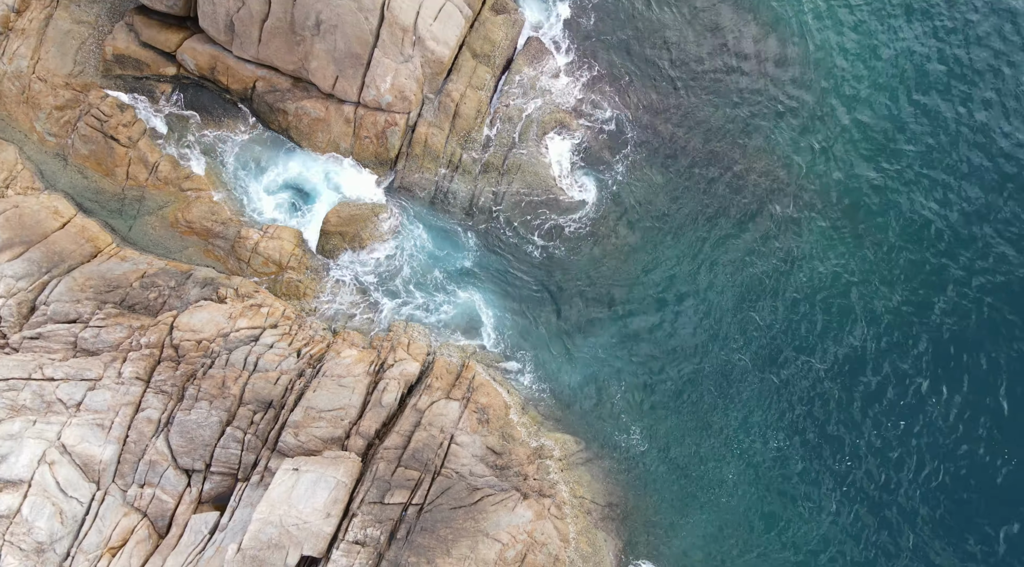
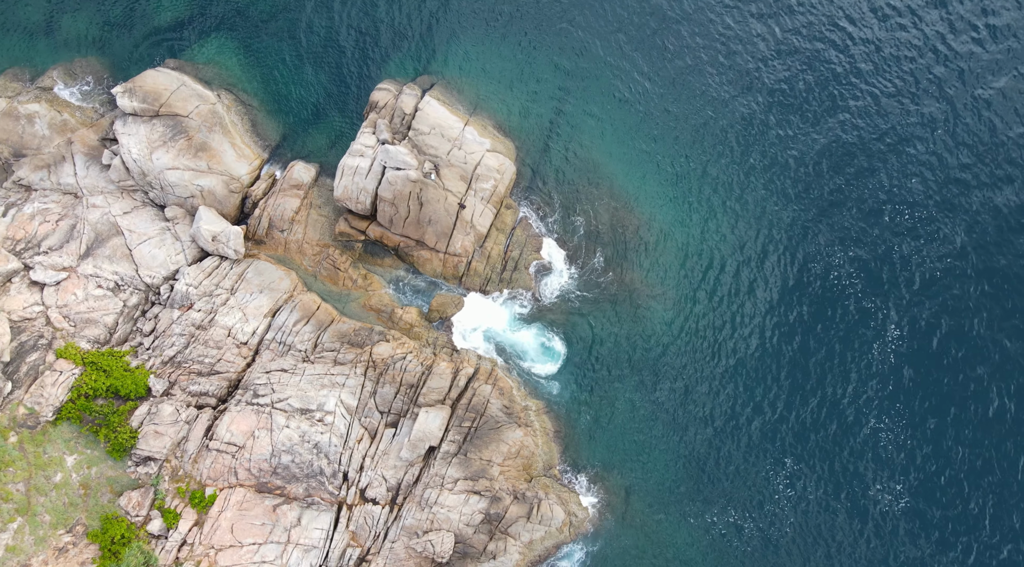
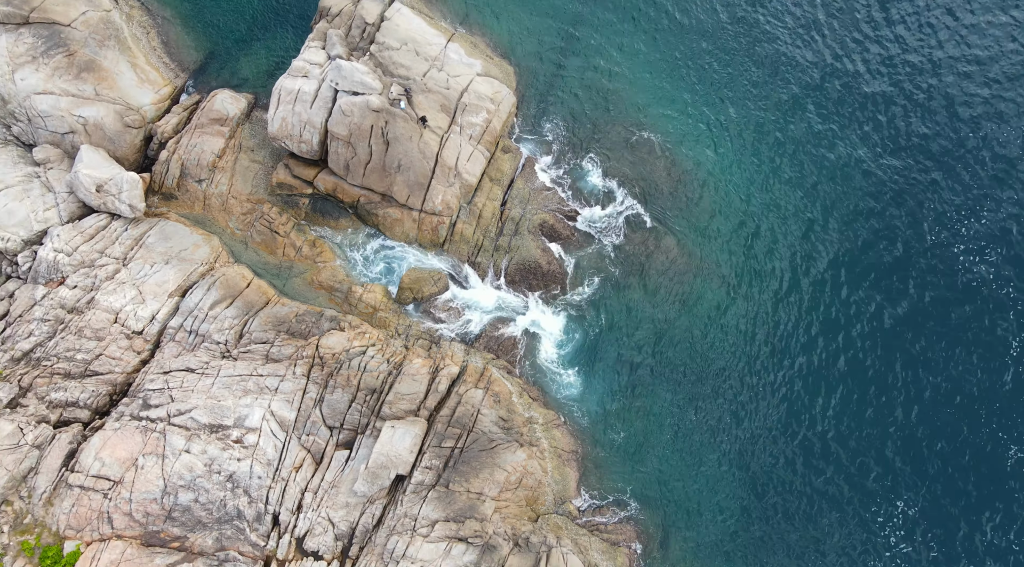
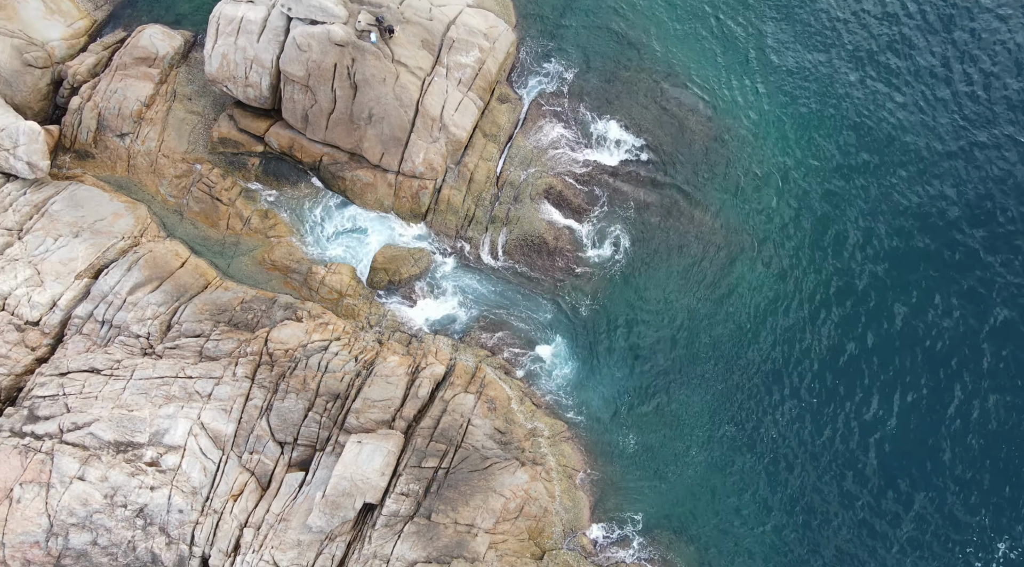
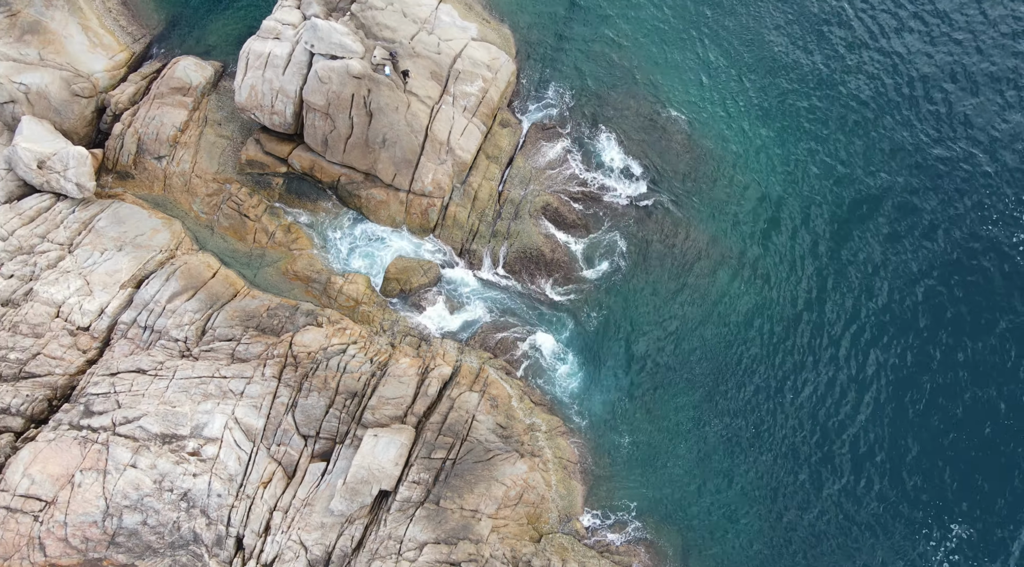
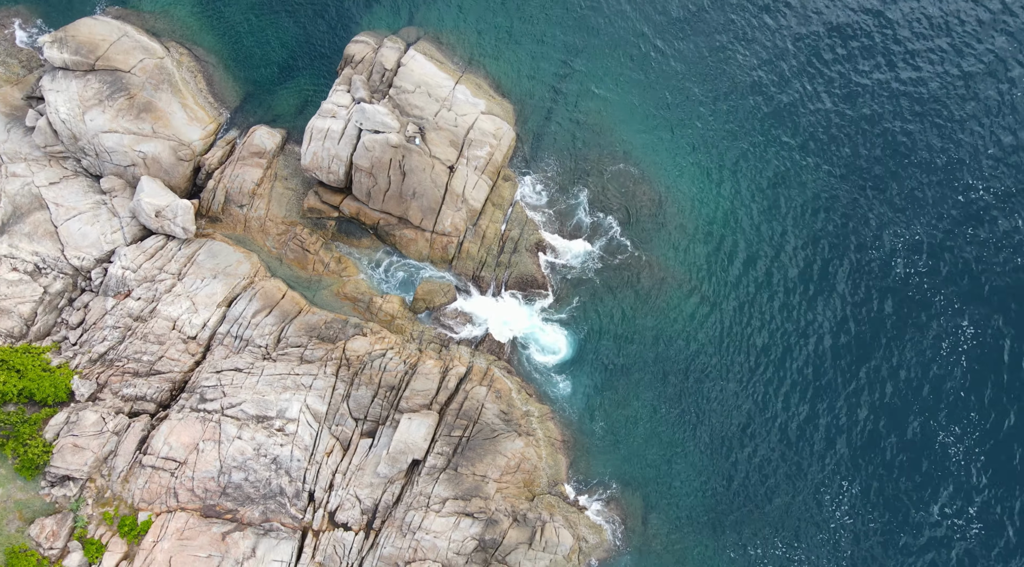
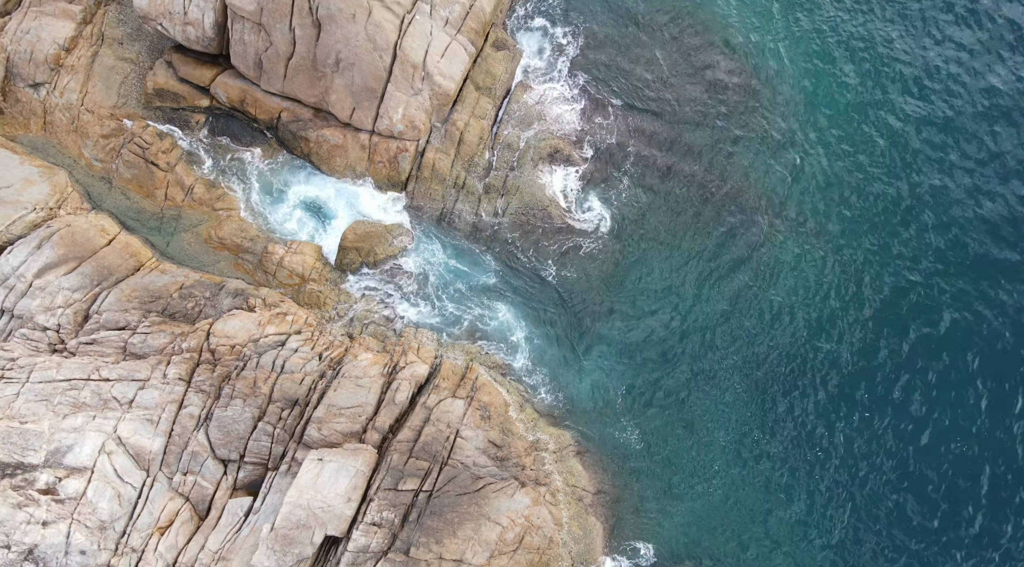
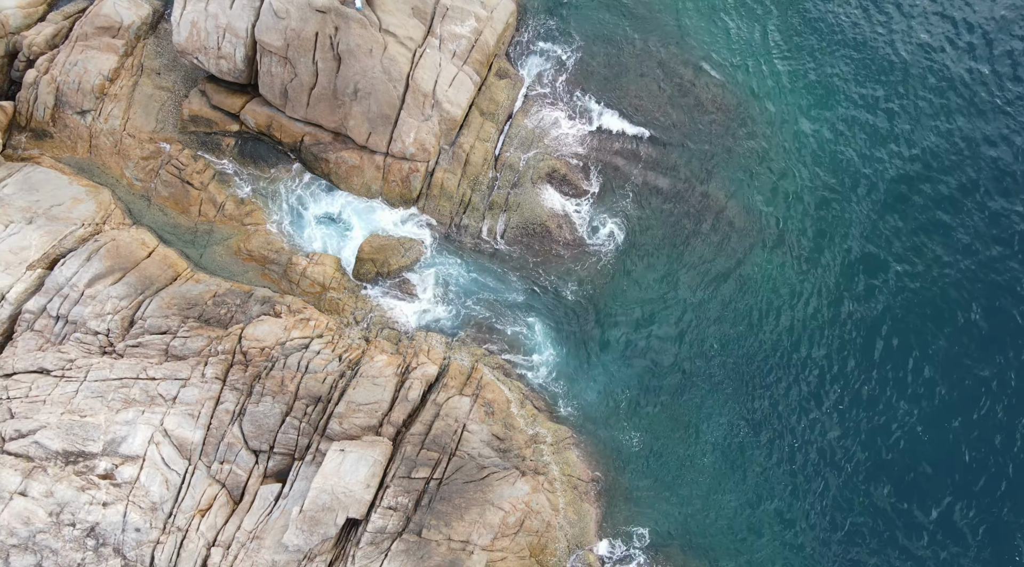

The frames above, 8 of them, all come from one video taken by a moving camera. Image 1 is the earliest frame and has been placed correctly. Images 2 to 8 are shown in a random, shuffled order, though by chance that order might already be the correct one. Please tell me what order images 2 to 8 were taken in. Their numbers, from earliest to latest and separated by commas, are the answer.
7, 8, 4, 5, 3, 6, 2
